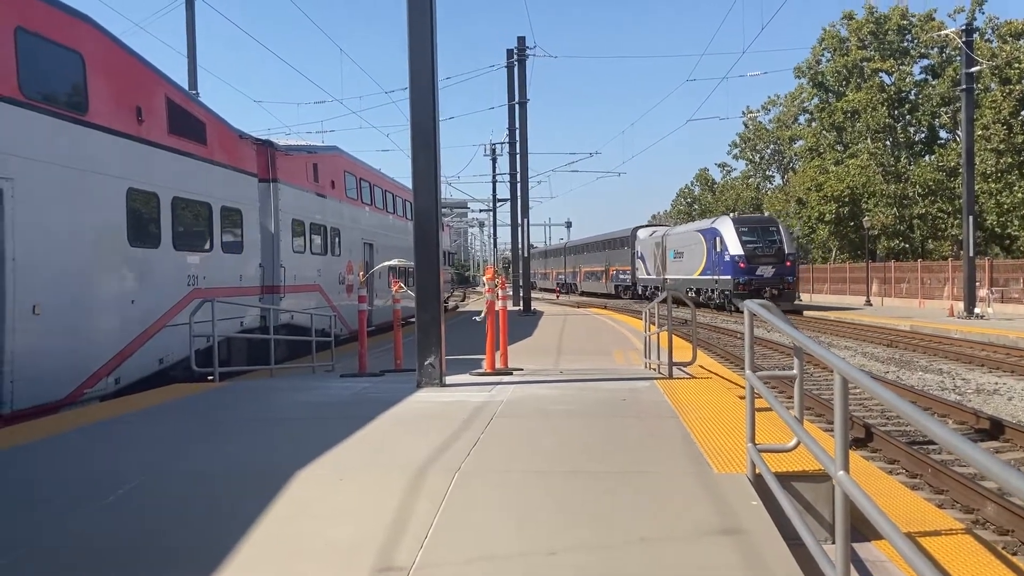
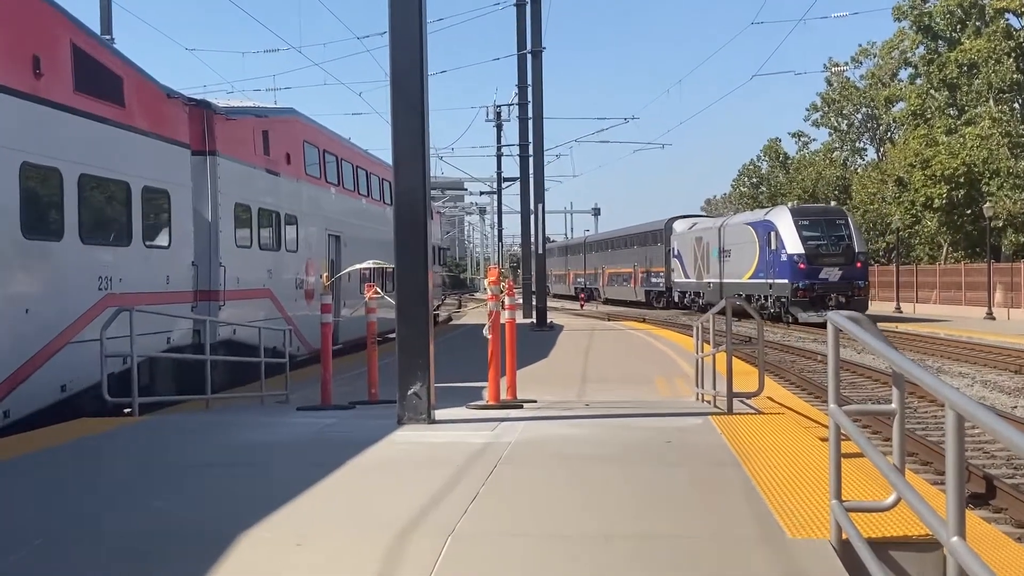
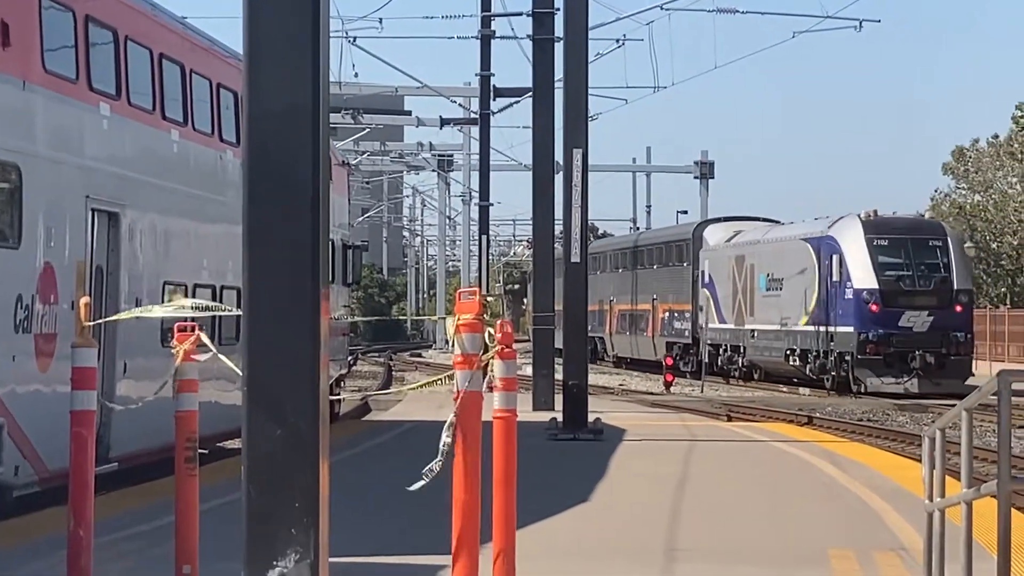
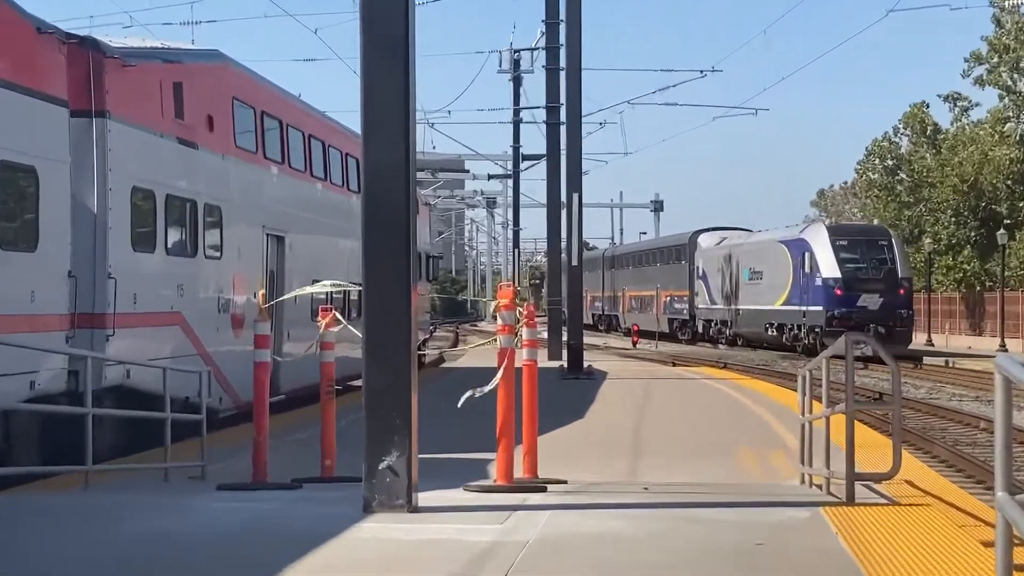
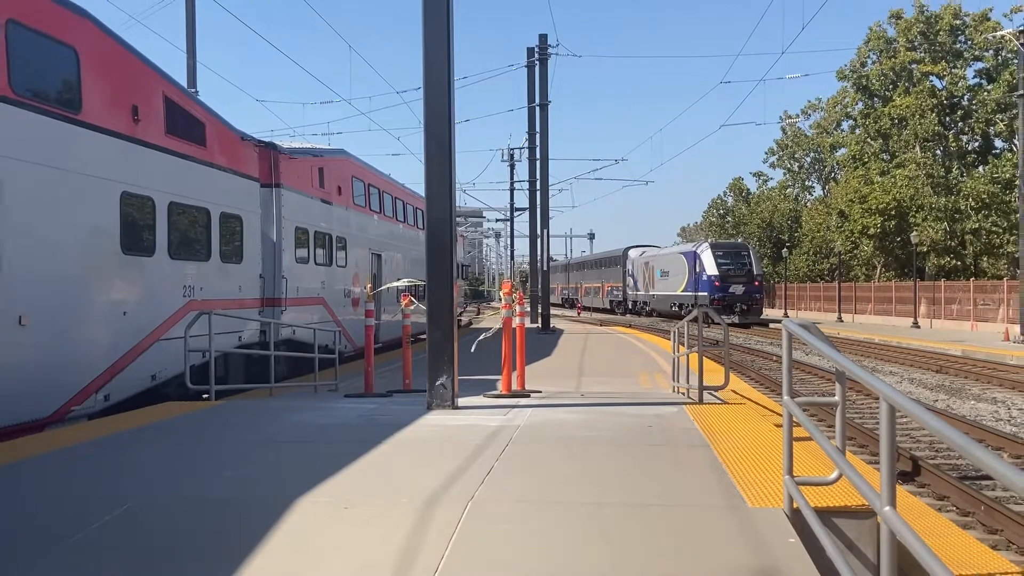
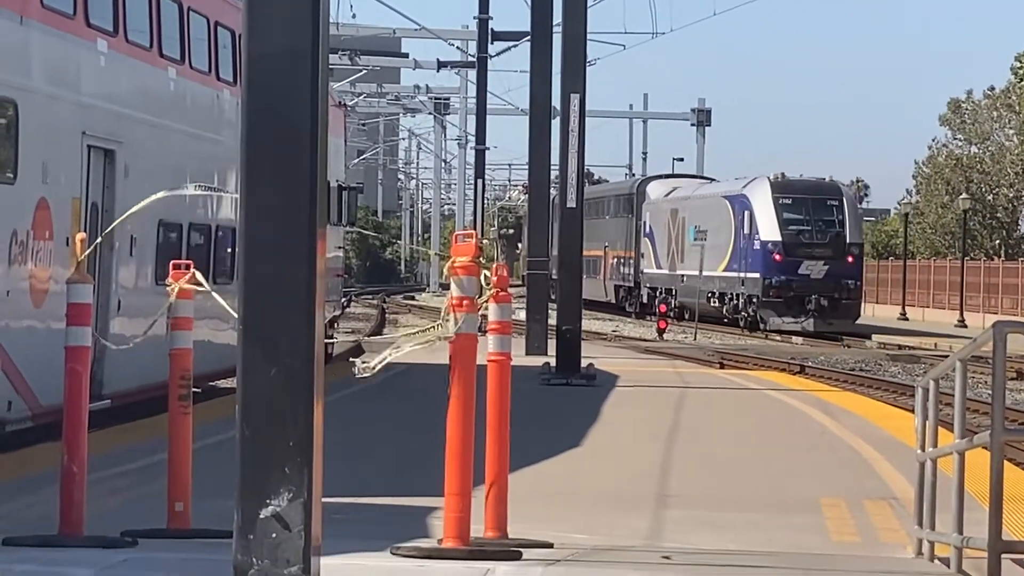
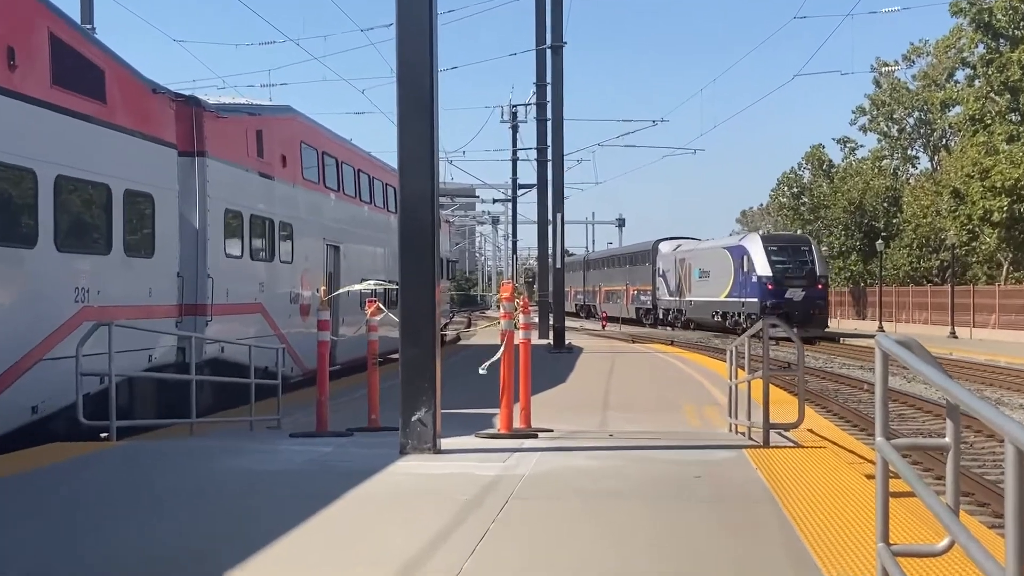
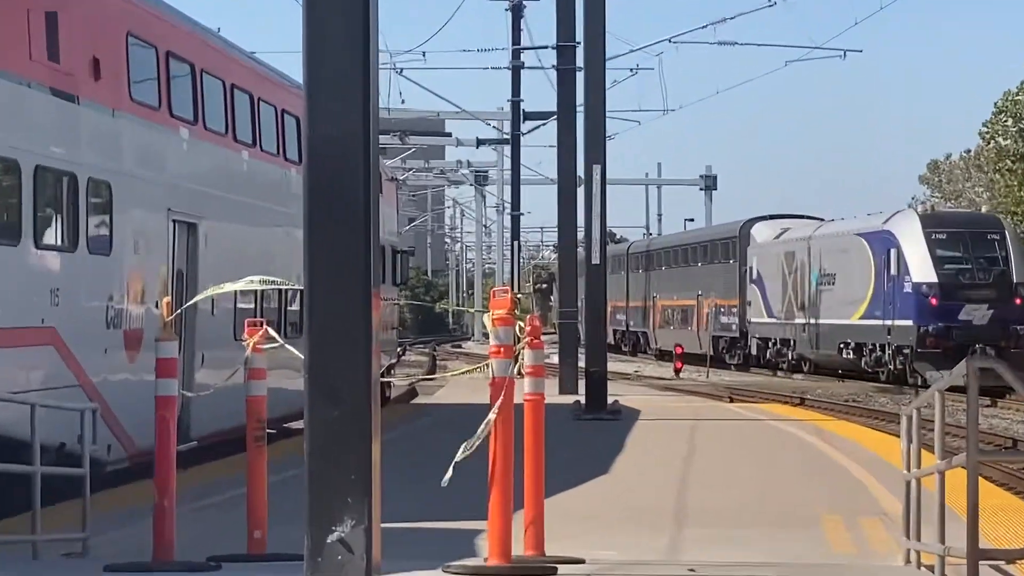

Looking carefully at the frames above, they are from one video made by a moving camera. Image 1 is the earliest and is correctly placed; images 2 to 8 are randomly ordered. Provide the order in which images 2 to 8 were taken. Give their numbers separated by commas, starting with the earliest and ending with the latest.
2, 5, 7, 4, 8, 3, 6
